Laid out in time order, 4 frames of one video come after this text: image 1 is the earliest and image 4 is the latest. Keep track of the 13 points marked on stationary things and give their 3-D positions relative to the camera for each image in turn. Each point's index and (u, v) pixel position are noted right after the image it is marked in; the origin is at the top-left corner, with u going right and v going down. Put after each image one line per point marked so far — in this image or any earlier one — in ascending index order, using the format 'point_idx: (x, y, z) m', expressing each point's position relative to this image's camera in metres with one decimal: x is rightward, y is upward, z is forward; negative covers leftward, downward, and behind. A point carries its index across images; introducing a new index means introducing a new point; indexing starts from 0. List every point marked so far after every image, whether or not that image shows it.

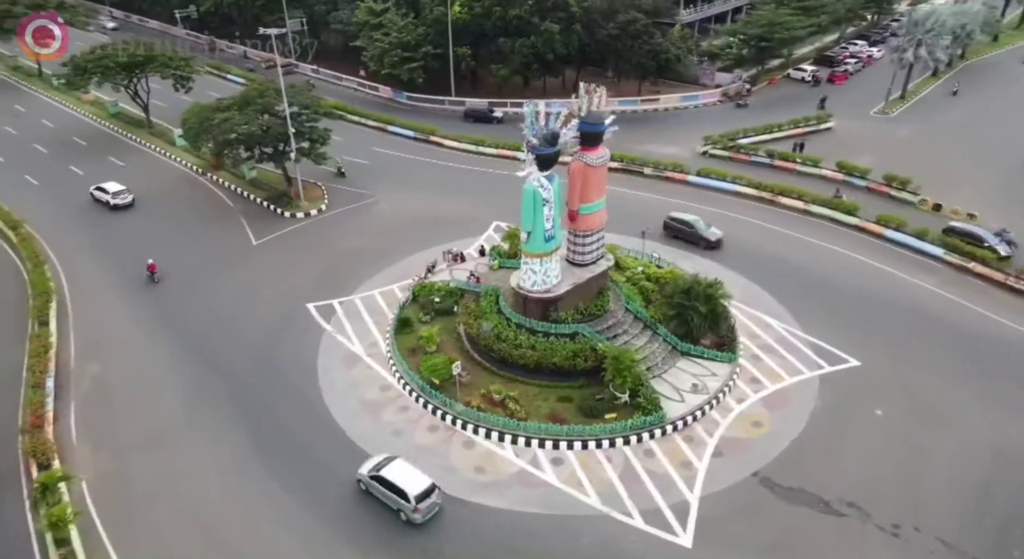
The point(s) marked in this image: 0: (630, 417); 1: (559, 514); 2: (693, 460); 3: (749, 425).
0: (+3.2, -3.7, +17.8) m
1: (+1.1, -5.5, +15.3) m
2: (+4.6, -4.6, +16.8) m
3: (+6.4, -3.9, +17.9) m
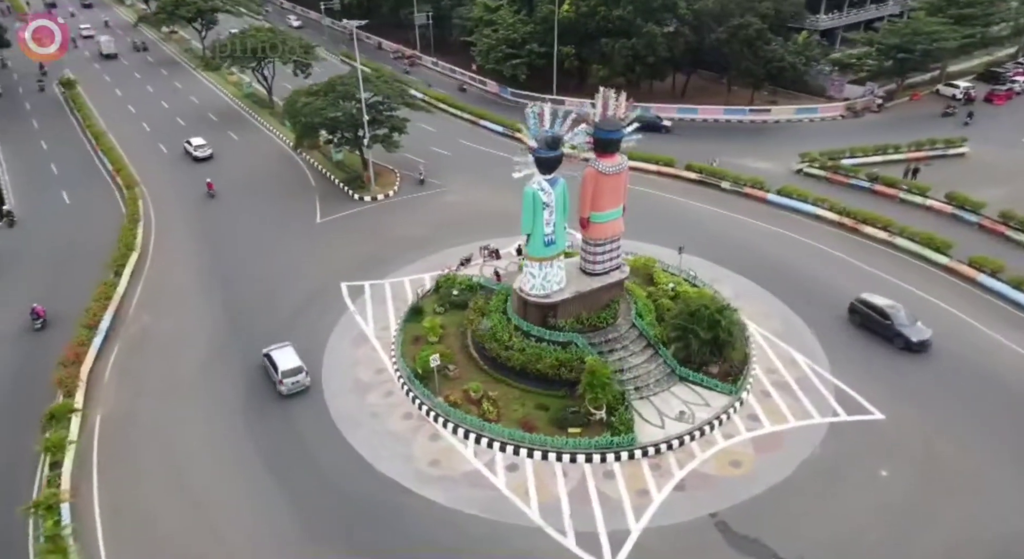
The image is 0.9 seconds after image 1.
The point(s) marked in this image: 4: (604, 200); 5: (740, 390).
0: (+2.3, -4.1, +17.2) m
1: (-0.4, -5.6, +15.2) m
2: (+3.4, -5.1, +15.9) m
3: (+5.4, -4.7, +16.7) m
4: (+2.8, +2.4, +19.7) m
5: (+6.4, -3.1, +18.8) m
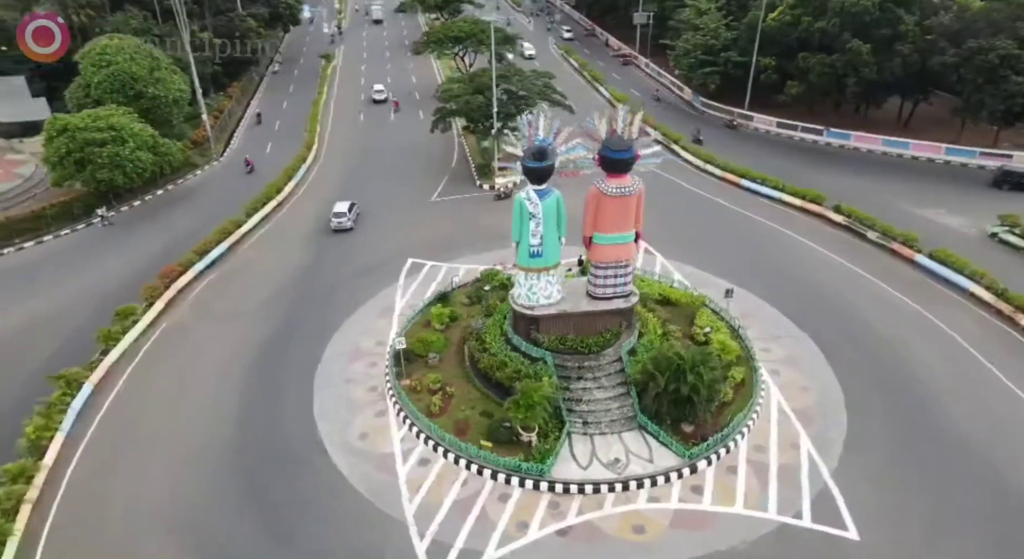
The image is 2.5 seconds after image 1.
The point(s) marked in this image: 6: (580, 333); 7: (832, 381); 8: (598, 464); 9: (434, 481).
0: (+0.1, -4.5, +16.7) m
1: (-3.4, -5.4, +15.9) m
2: (+0.5, -5.7, +15.2) m
3: (+2.7, -5.7, +15.1) m
4: (+2.7, +1.7, +18.6) m
5: (+4.6, -4.4, +16.7) m
6: (+2.0, -1.6, +19.6) m
7: (+9.7, -3.1, +19.9) m
8: (+2.2, -4.6, +16.5) m
9: (-1.9, -5.0, +16.4) m
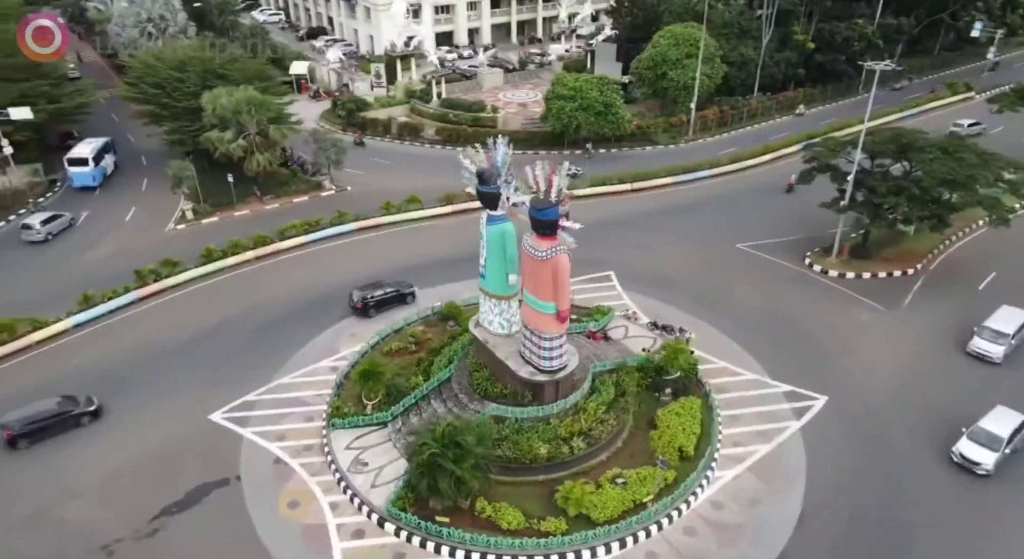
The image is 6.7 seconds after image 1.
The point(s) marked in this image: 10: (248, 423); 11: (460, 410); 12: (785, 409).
0: (-4.8, -3.7, +19.3) m
1: (-7.4, -2.7, +21.8) m
2: (-6.4, -4.6, +18.5) m
3: (-5.5, -5.5, +16.7) m
4: (+0.5, 0.0, +16.9) m
5: (-2.8, -5.7, +15.8) m
6: (-0.5, -2.7, +18.8) m
7: (+2.5, -7.4, +13.3) m
8: (-4.1, -4.7, +17.7) m
9: (-6.2, -3.2, +20.9) m
10: (-7.6, -4.1, +19.2) m
11: (-1.4, -3.6, +18.2) m
12: (+8.3, -3.8, +19.9) m
